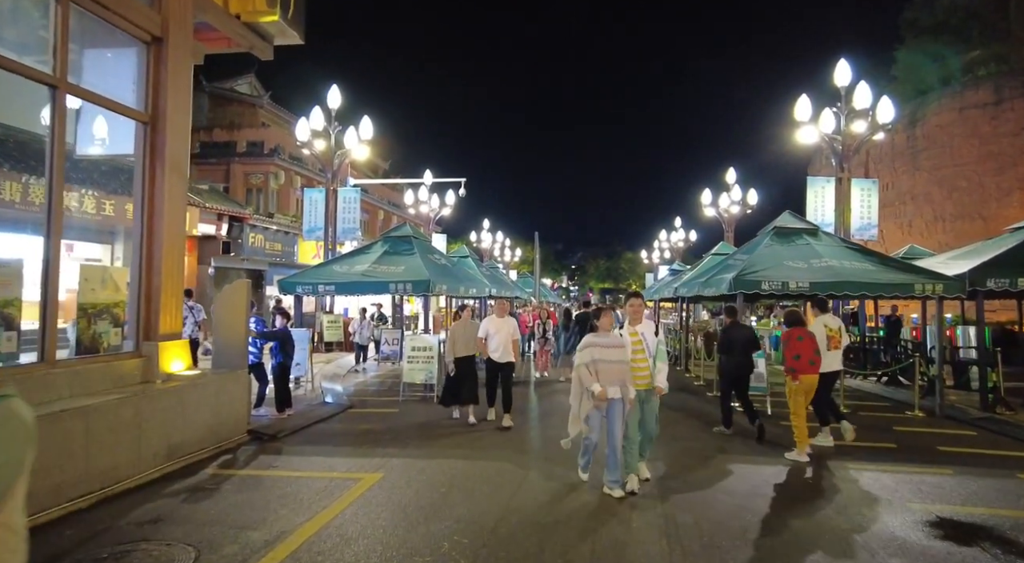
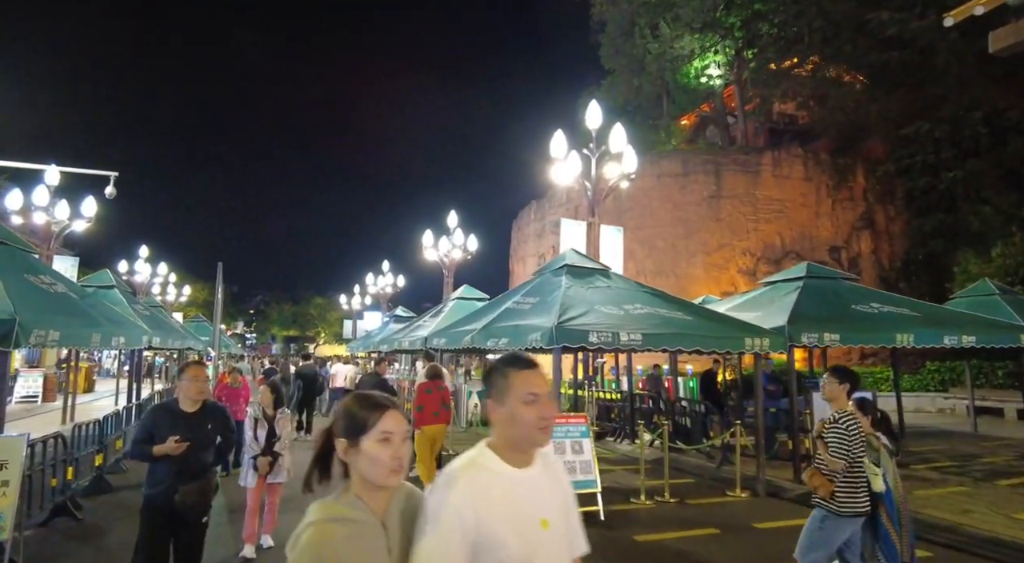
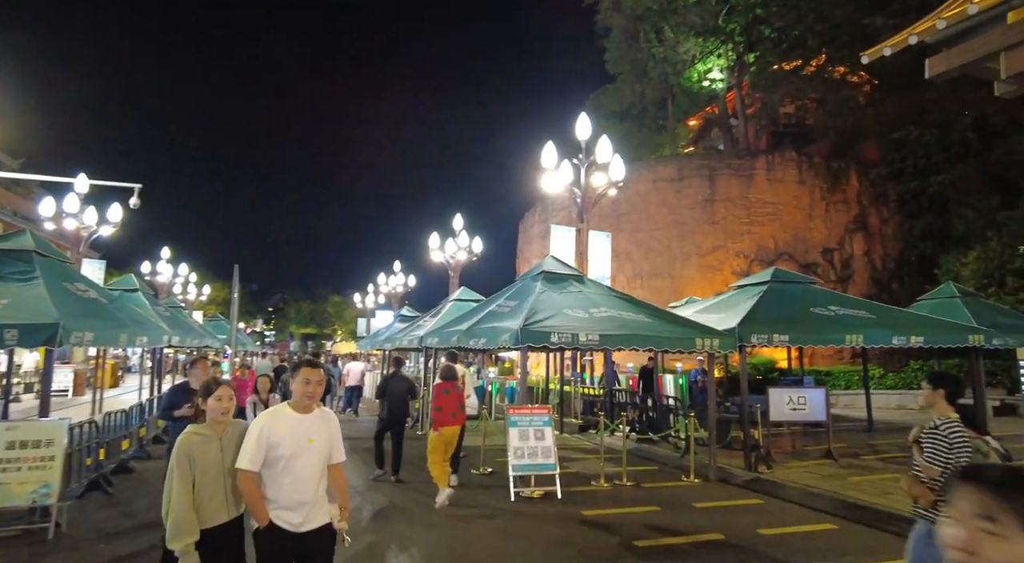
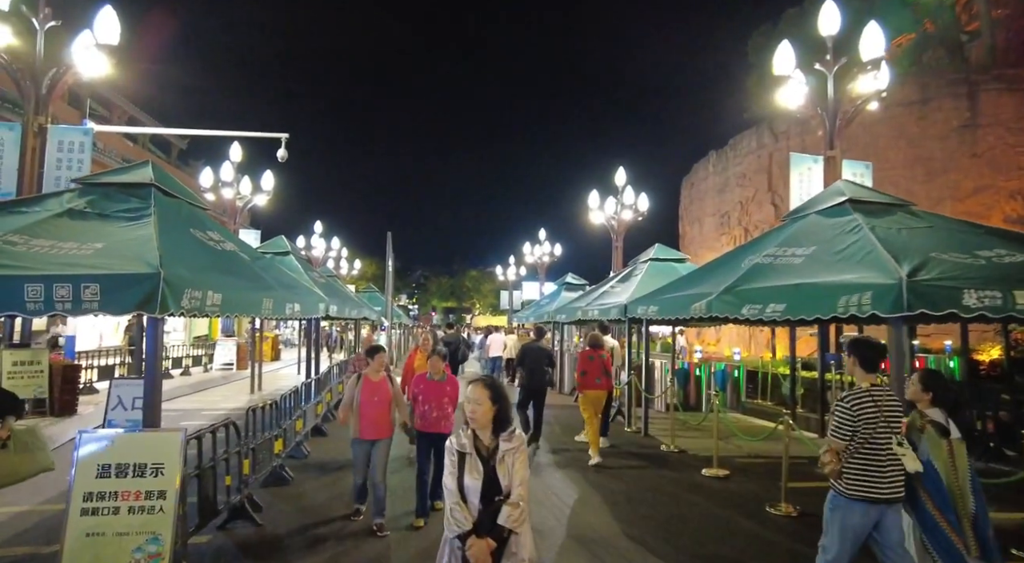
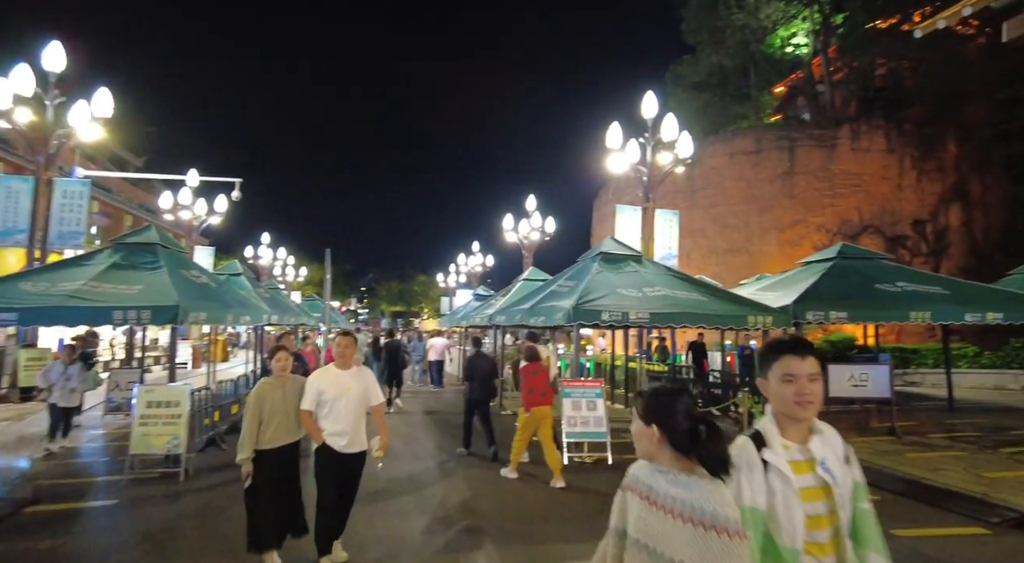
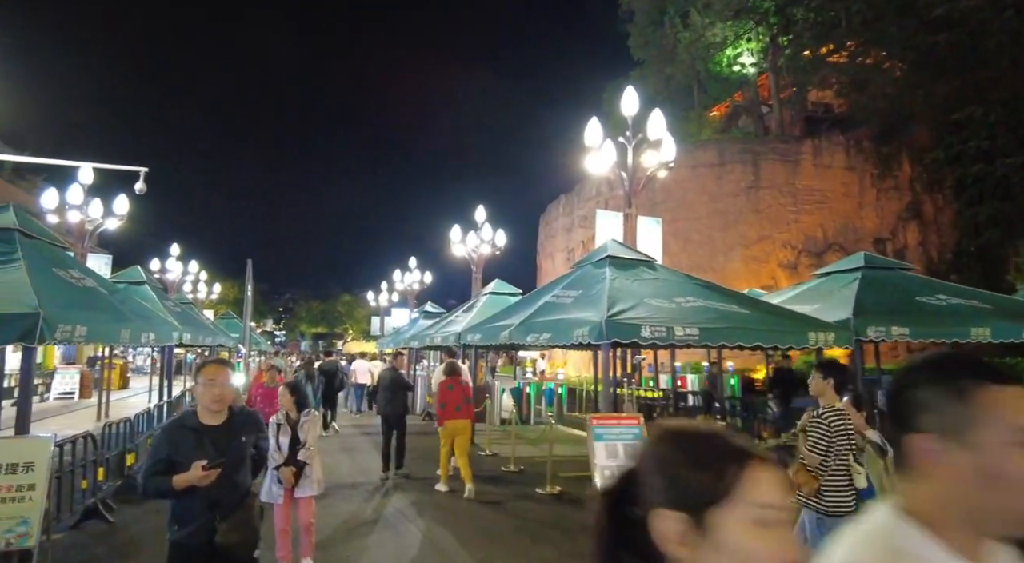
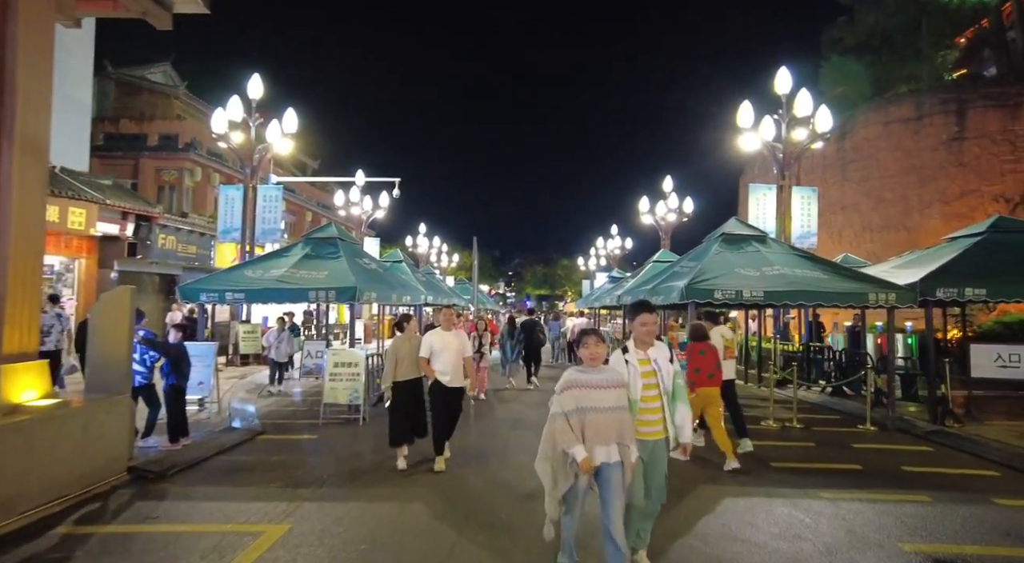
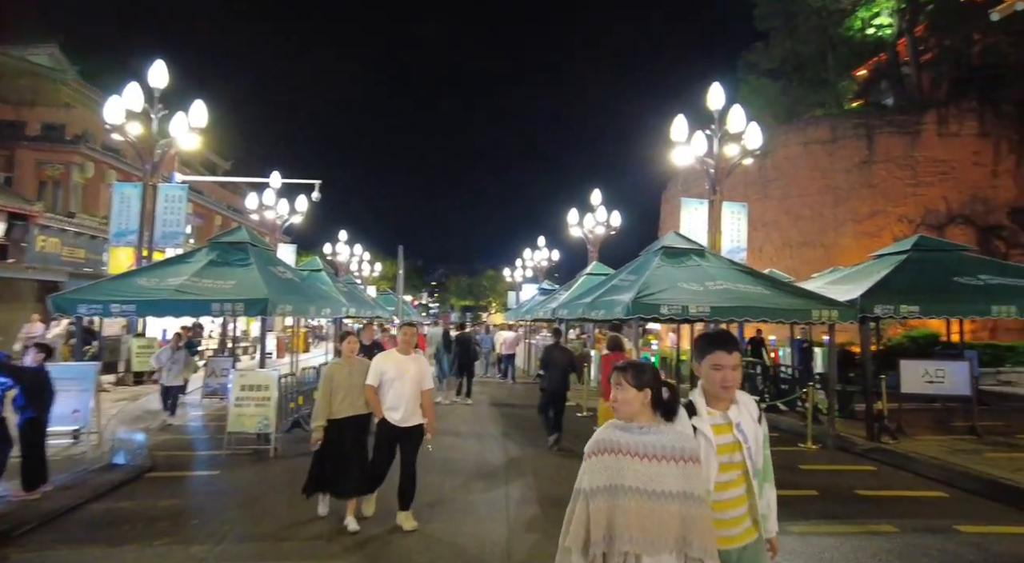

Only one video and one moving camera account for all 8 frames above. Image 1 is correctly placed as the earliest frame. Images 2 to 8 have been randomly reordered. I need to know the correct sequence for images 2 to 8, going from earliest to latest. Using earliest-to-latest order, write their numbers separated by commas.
7, 8, 5, 3, 2, 6, 4
